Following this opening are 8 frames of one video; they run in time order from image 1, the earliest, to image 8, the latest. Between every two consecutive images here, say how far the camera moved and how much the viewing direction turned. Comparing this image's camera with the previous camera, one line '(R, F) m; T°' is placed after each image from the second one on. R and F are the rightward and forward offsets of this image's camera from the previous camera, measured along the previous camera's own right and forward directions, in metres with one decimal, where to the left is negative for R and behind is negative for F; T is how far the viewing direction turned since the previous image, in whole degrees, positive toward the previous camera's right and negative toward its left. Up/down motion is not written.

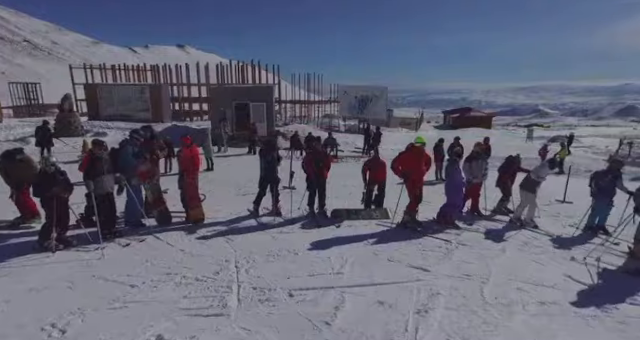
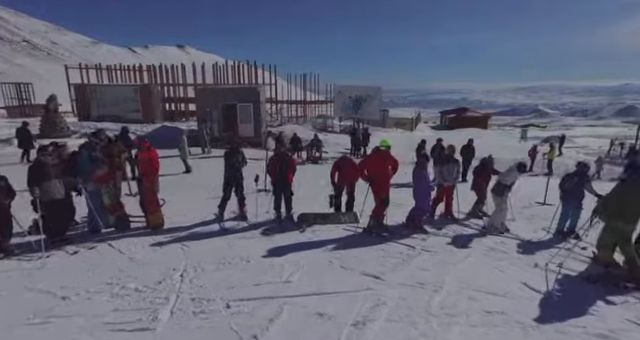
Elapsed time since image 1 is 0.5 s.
(+0.5, +0.1) m; 0°
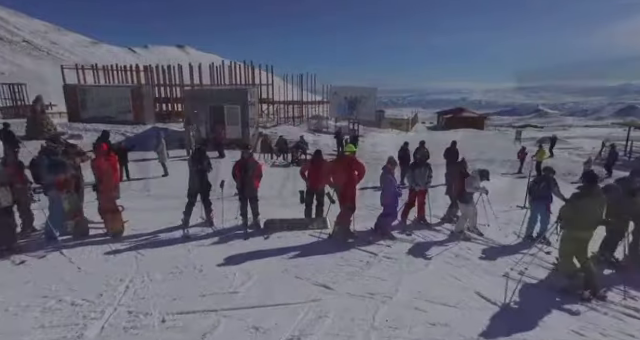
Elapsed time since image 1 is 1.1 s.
(+0.5, +0.1) m; 0°
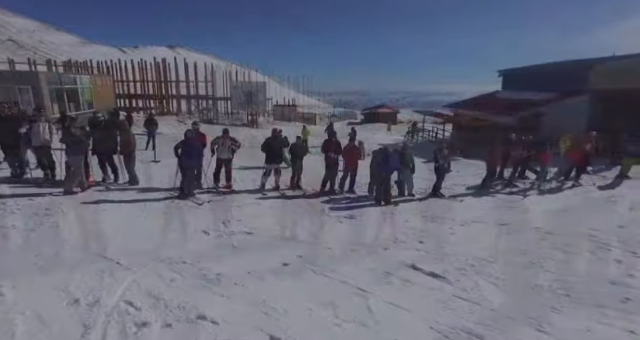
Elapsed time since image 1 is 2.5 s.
(+0.4, -0.2) m; +1°
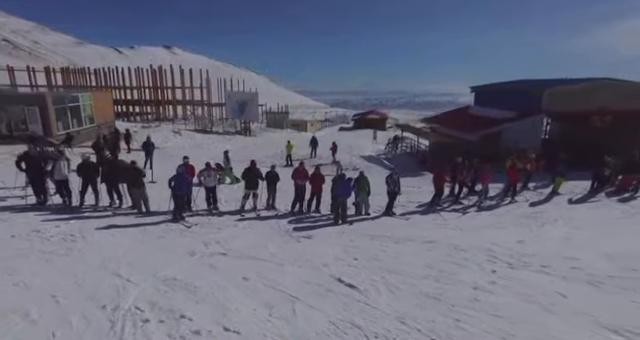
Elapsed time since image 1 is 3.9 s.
(+0.8, -1.7) m; 0°
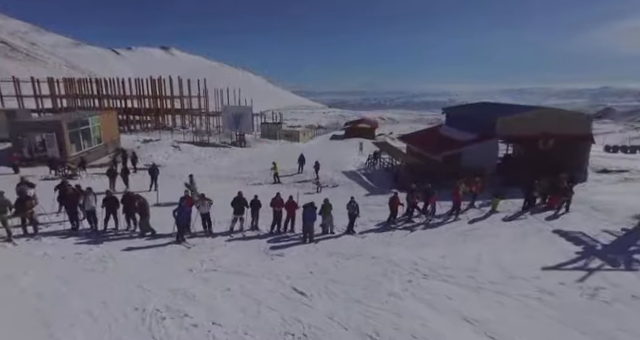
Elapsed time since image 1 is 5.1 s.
(+0.9, -2.6) m; 0°
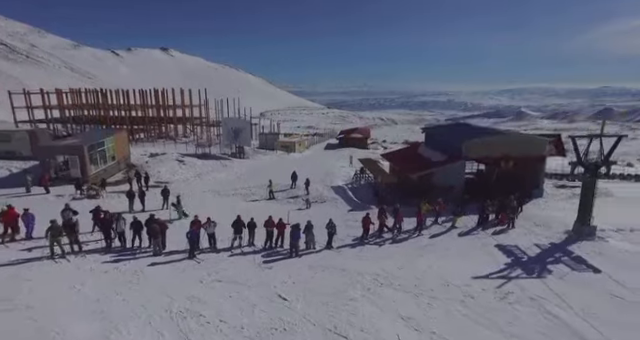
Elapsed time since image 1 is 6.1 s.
(+0.7, -3.0) m; 0°
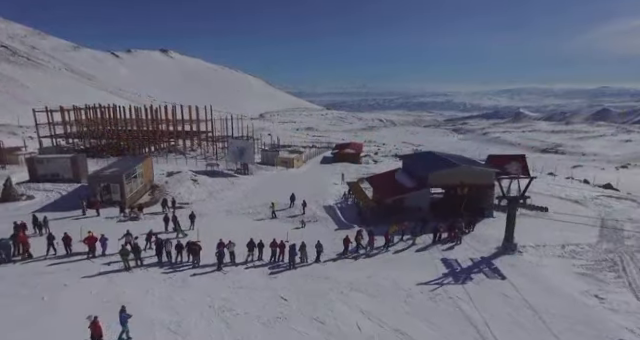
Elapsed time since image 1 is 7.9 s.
(+0.5, -5.7) m; 0°
